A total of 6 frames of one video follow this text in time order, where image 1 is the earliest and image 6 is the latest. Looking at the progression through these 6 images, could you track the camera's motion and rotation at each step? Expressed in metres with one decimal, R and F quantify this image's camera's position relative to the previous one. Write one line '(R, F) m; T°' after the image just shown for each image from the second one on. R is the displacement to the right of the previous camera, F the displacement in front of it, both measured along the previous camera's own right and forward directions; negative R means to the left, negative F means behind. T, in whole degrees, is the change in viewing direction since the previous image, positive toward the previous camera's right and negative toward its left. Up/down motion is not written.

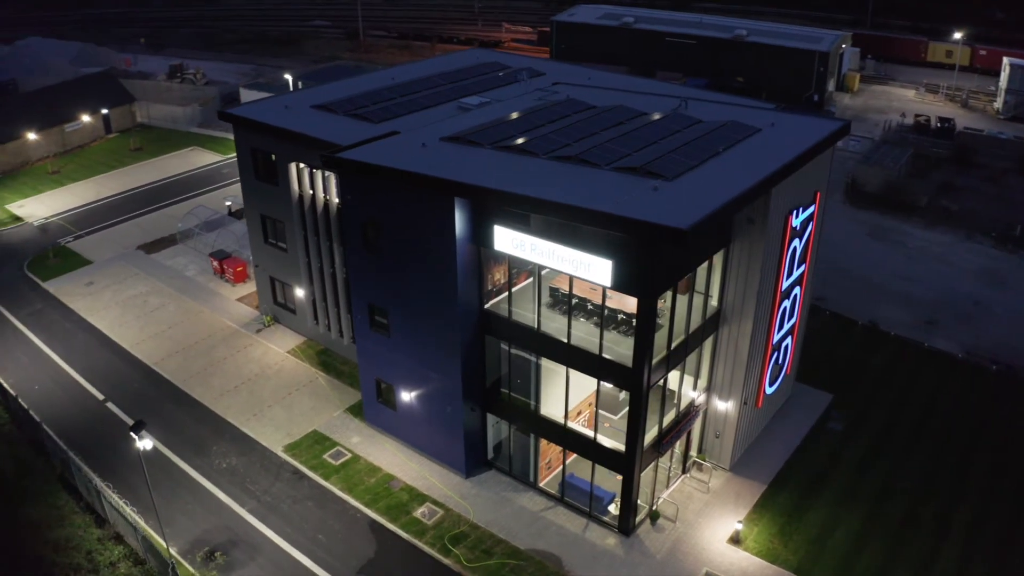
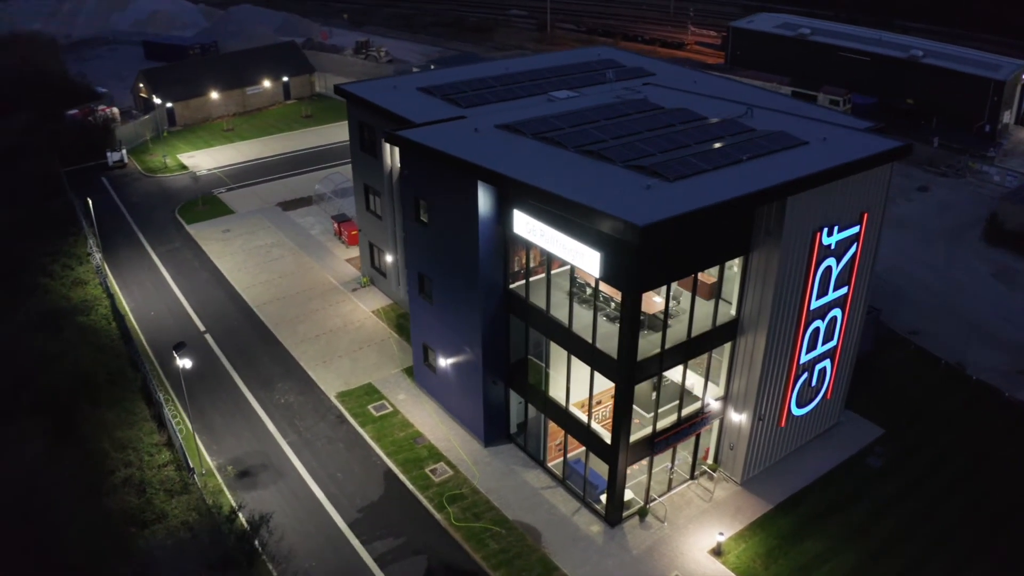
(+4.5, -0.7) m; -12°
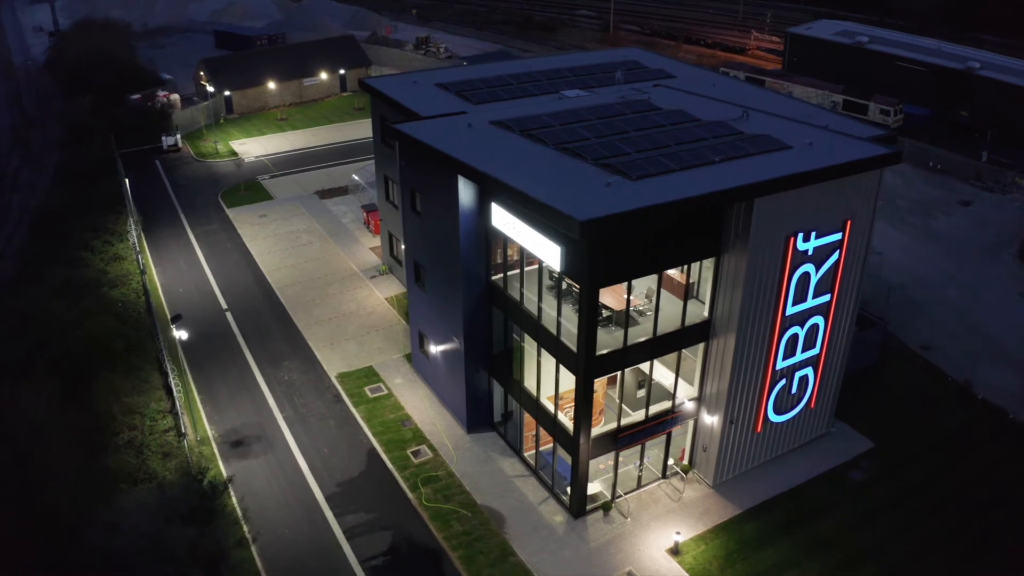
(+2.7, -0.5) m; -4°
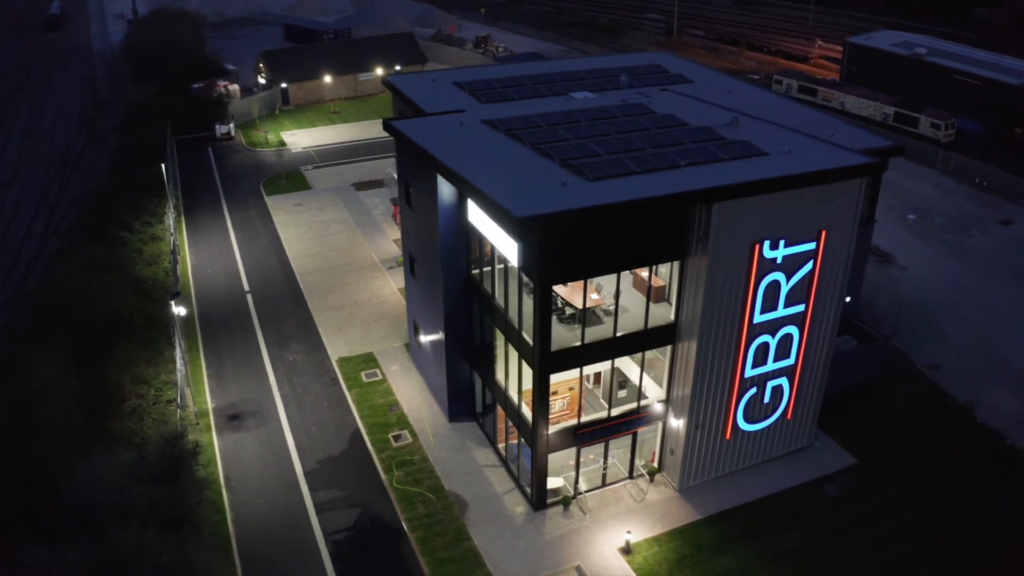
(+2.9, -0.6) m; -5°
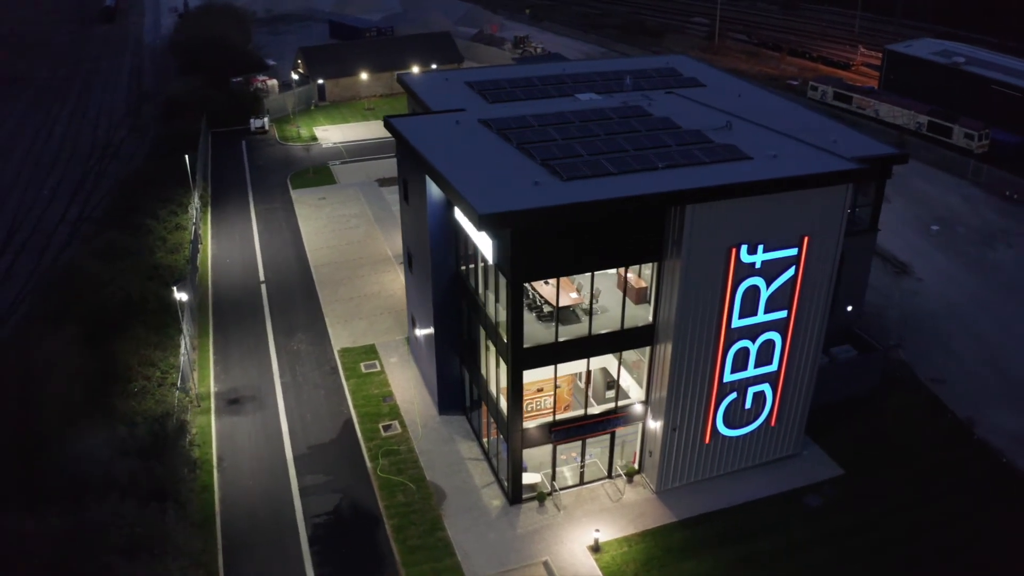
(+1.9, -0.4) m; -3°
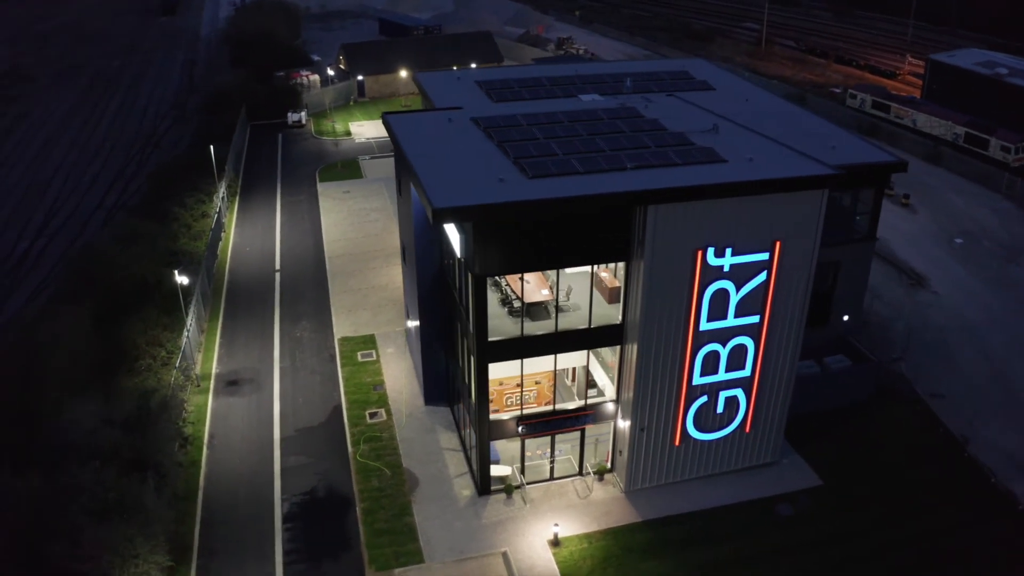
(+2.4, -0.5) m; -3°
